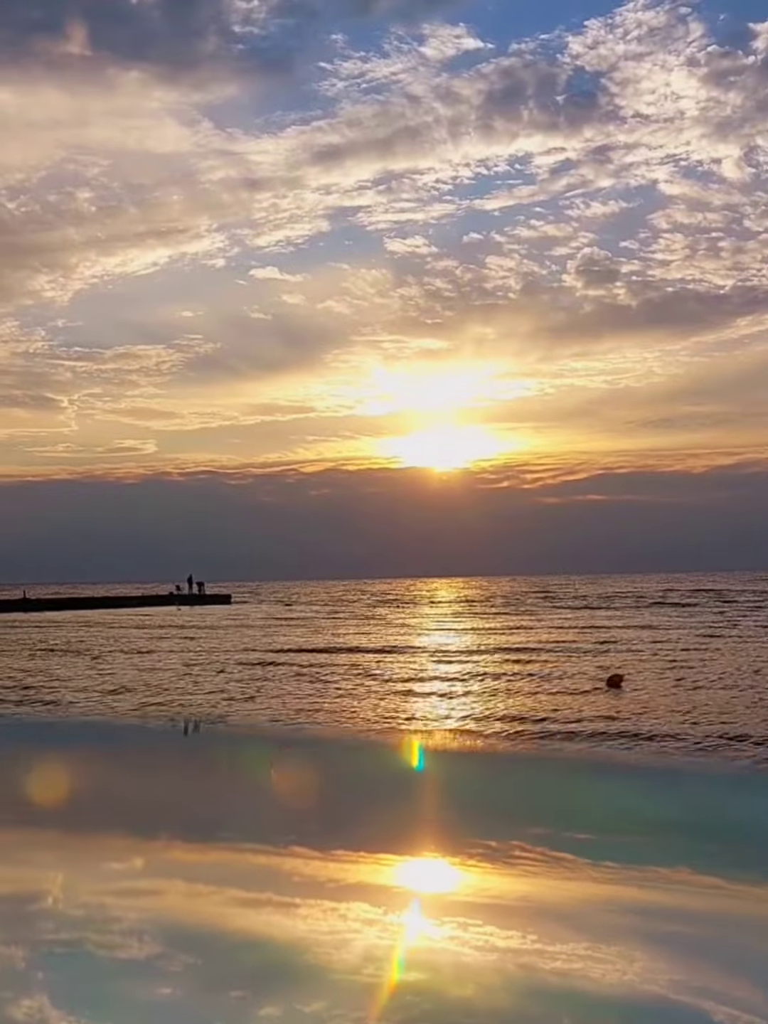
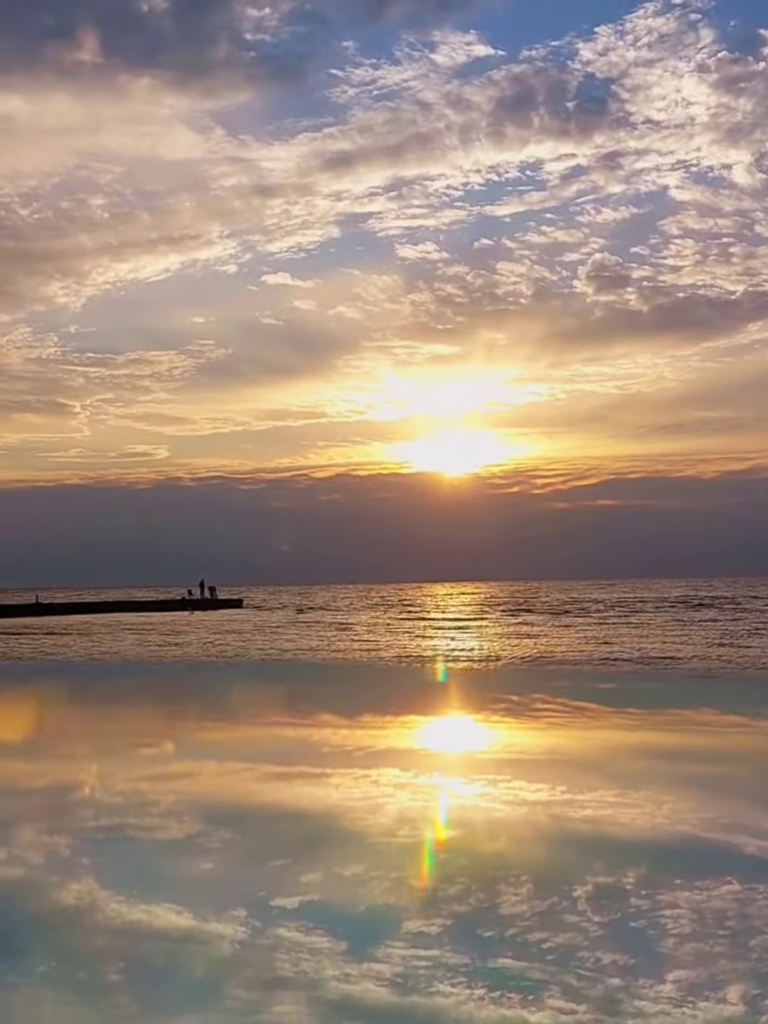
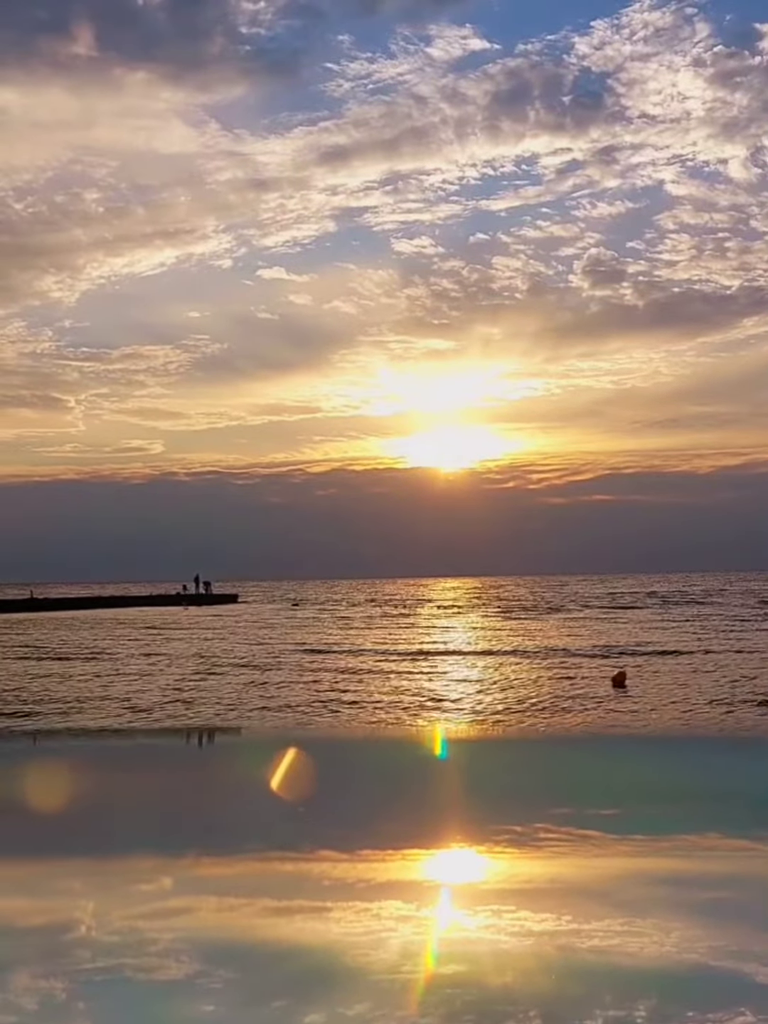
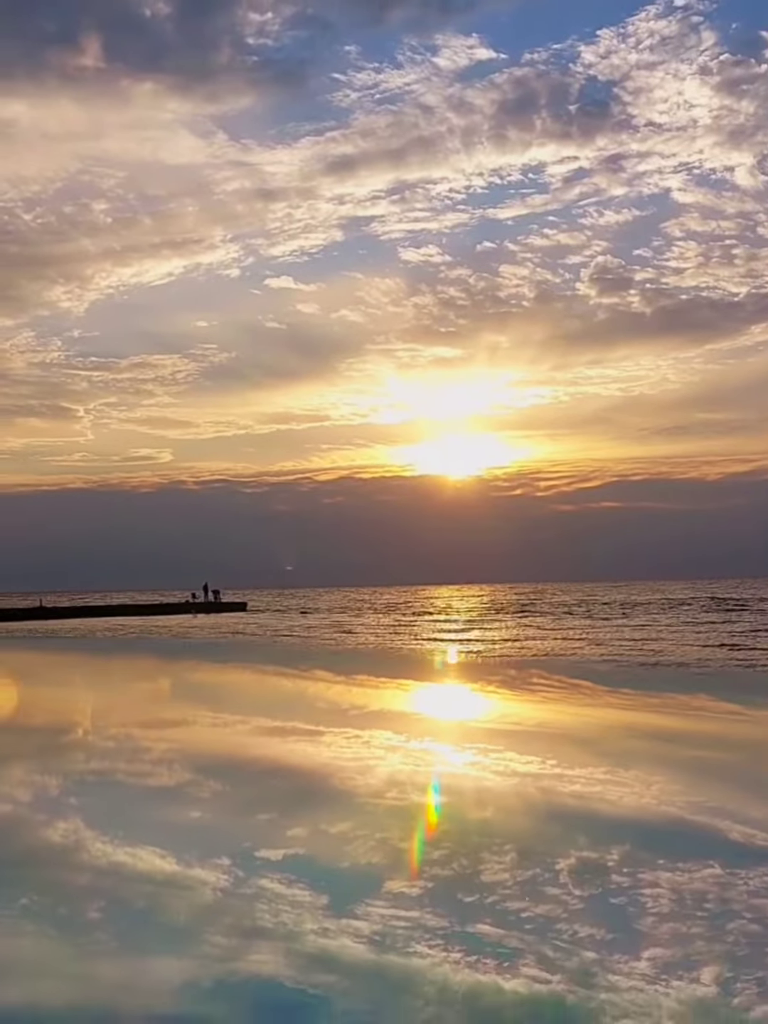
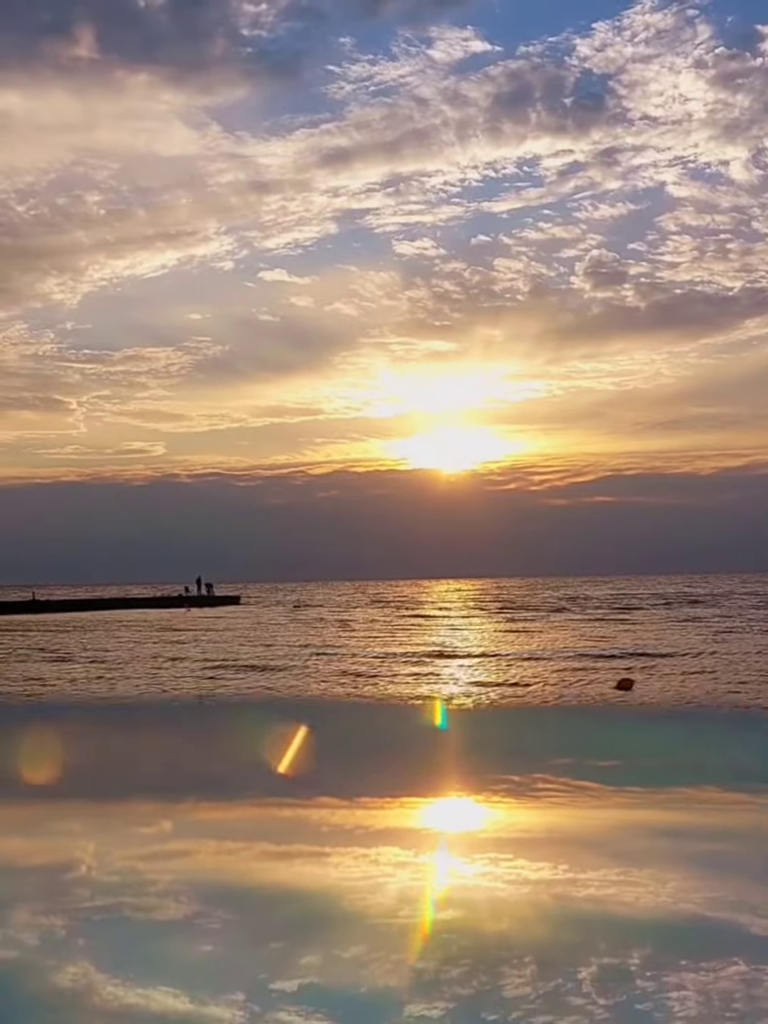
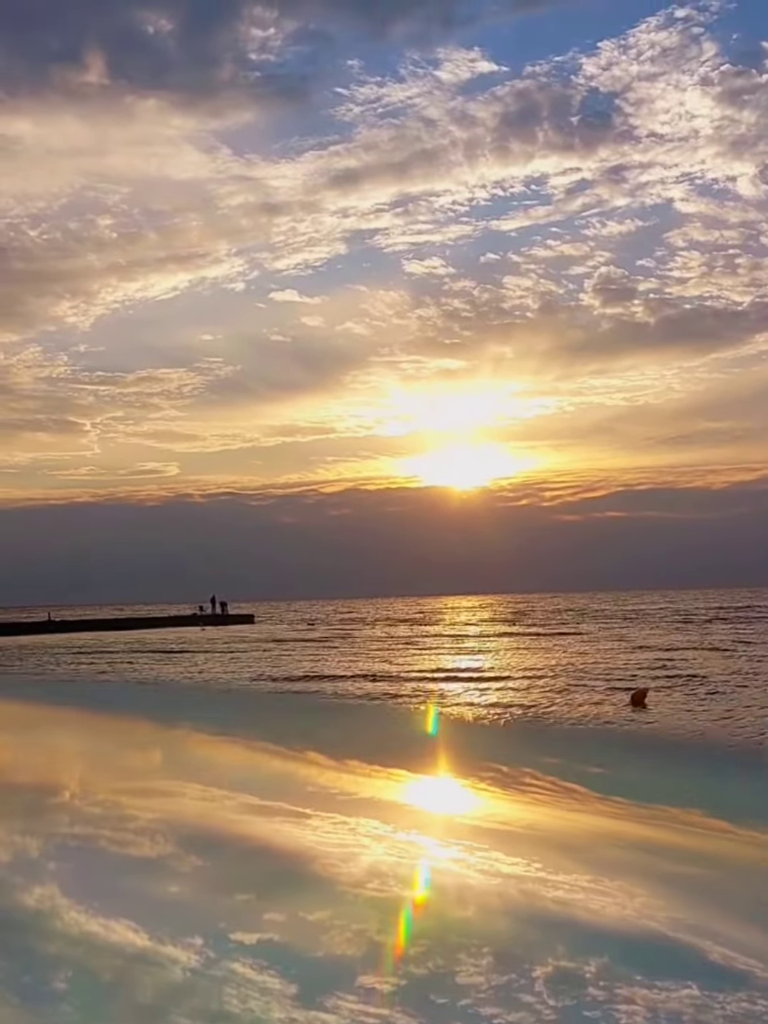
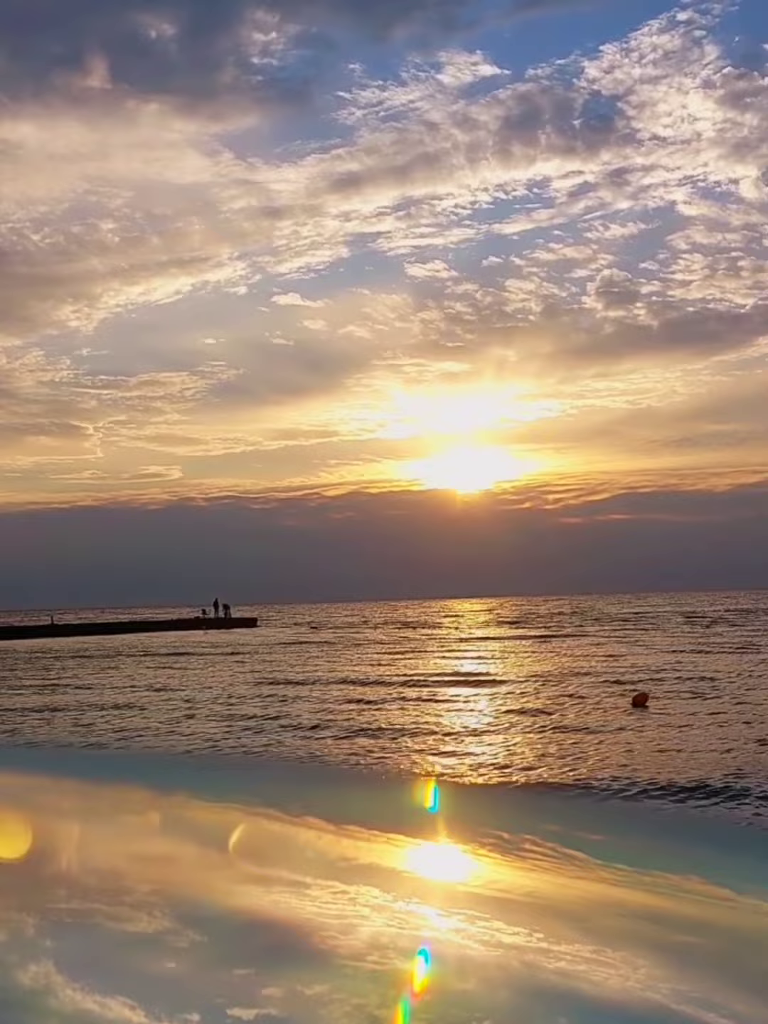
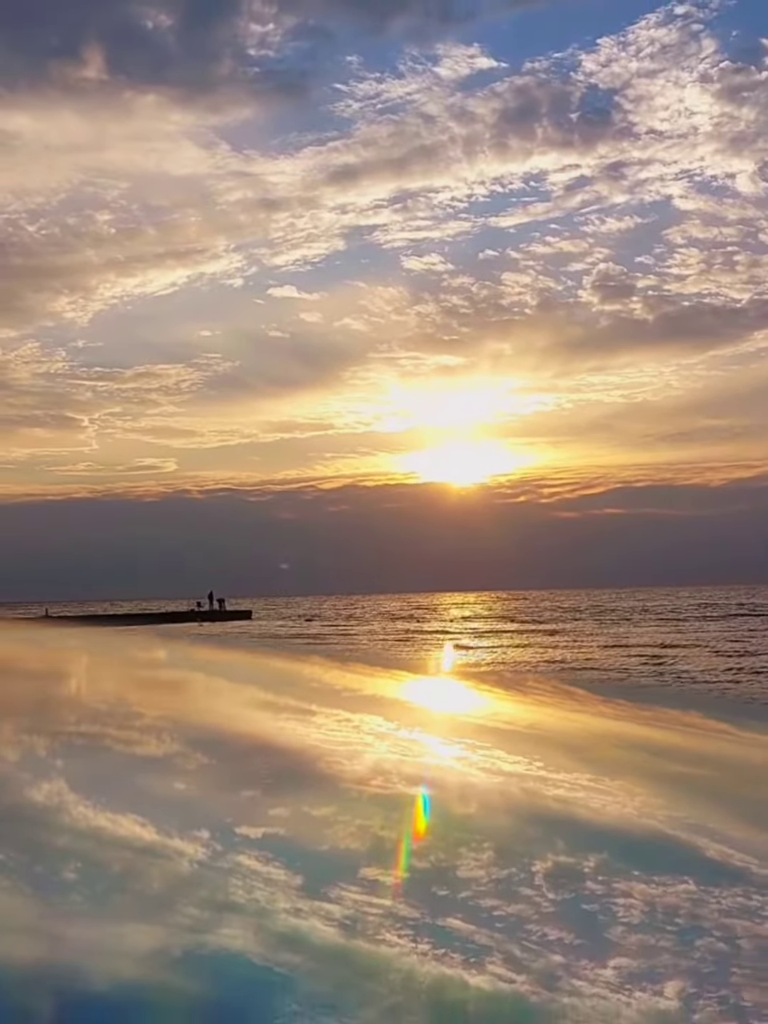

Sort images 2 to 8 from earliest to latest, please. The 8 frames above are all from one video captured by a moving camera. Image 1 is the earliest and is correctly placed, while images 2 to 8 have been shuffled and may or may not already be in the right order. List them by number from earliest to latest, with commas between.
3, 5, 2, 4, 8, 6, 7
